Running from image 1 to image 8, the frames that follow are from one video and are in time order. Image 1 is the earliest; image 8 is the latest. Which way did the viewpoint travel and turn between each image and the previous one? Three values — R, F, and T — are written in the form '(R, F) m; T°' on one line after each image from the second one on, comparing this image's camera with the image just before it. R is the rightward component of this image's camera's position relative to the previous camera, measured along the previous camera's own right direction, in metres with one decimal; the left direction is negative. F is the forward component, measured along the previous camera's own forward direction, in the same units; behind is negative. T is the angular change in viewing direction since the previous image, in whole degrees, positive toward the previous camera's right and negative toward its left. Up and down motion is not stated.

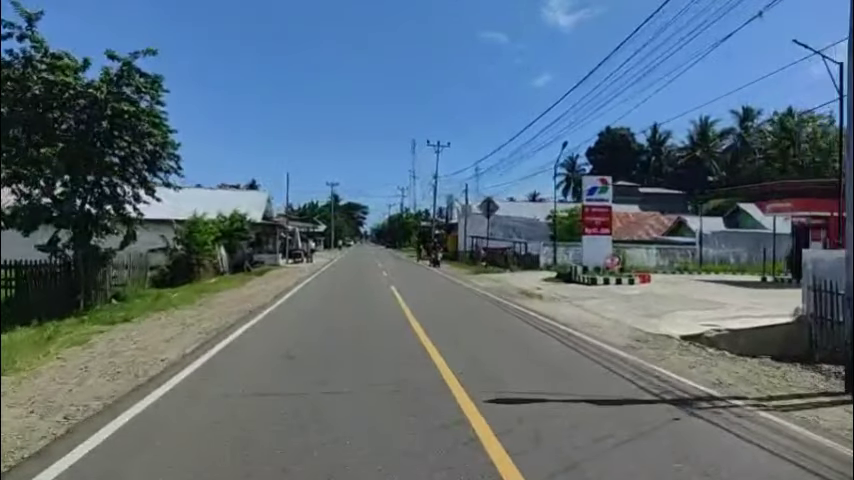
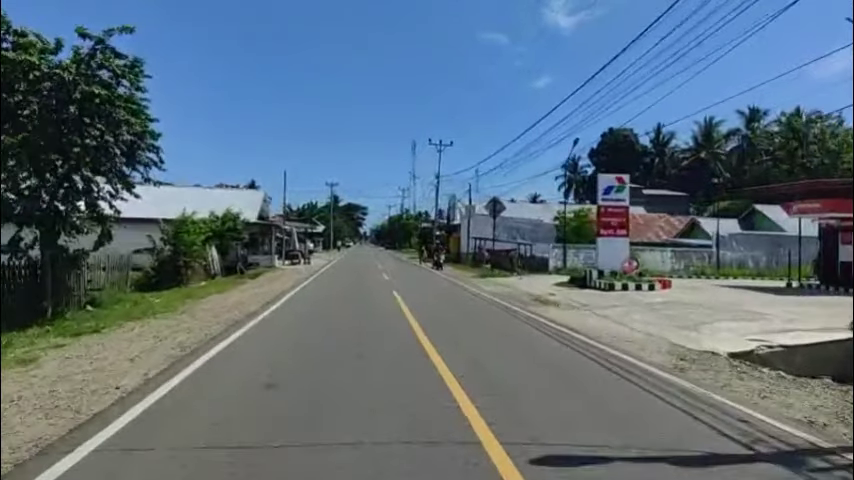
(-0.2, +1.9) m; 0°
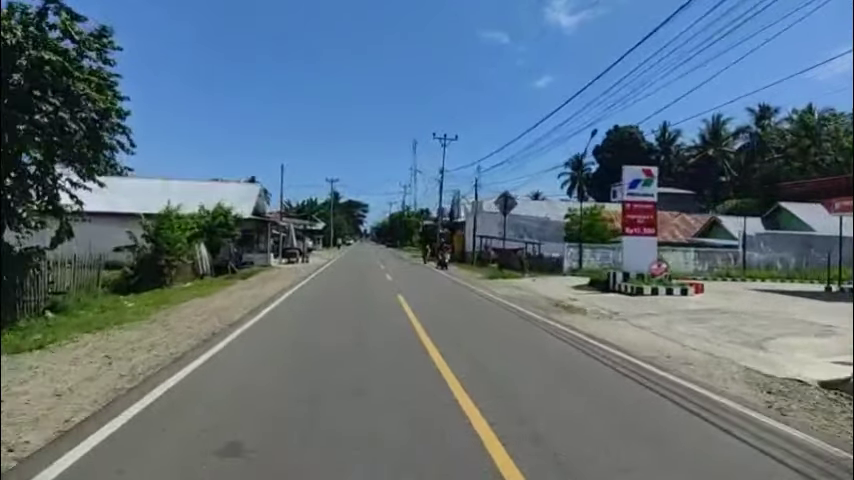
(-0.2, +2.5) m; 0°
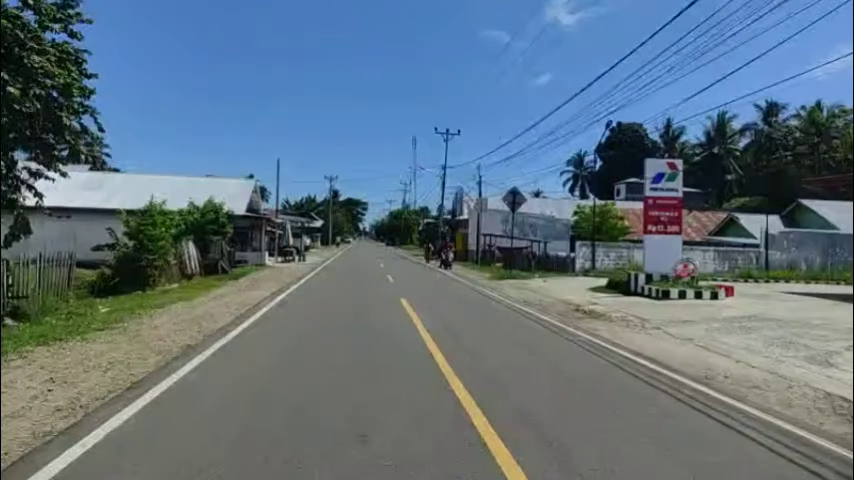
(-0.2, +1.9) m; 0°
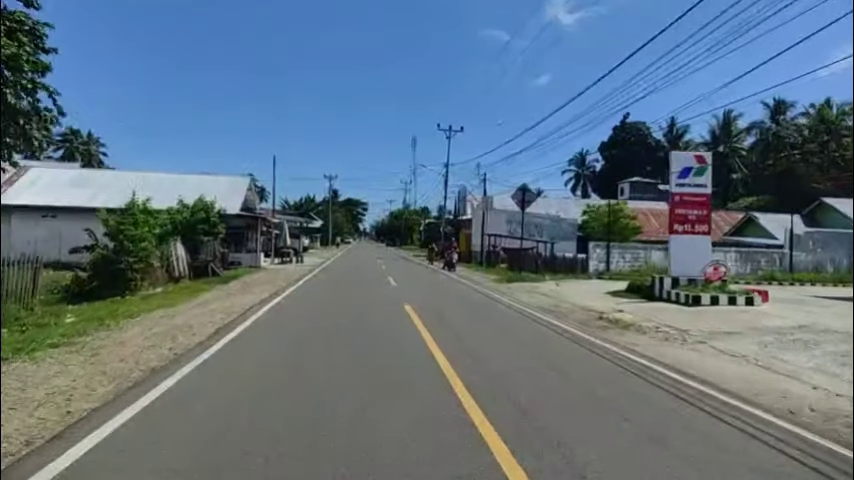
(-0.2, +1.9) m; 0°
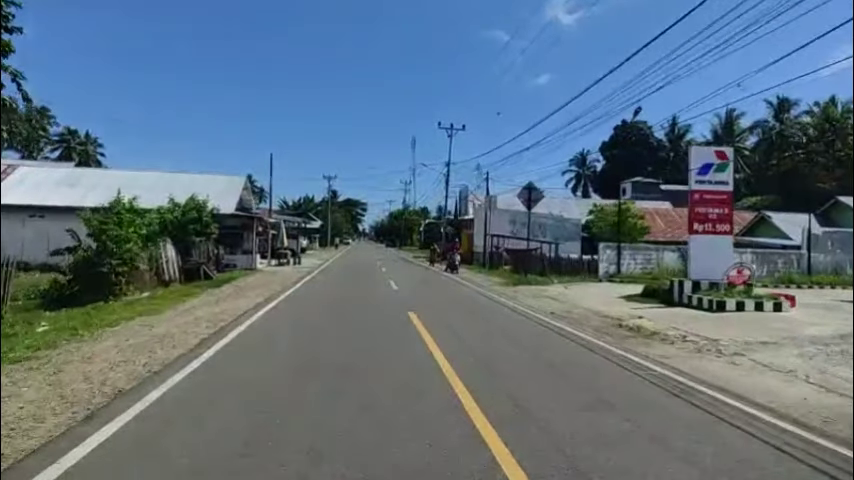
(-0.1, +1.3) m; 0°
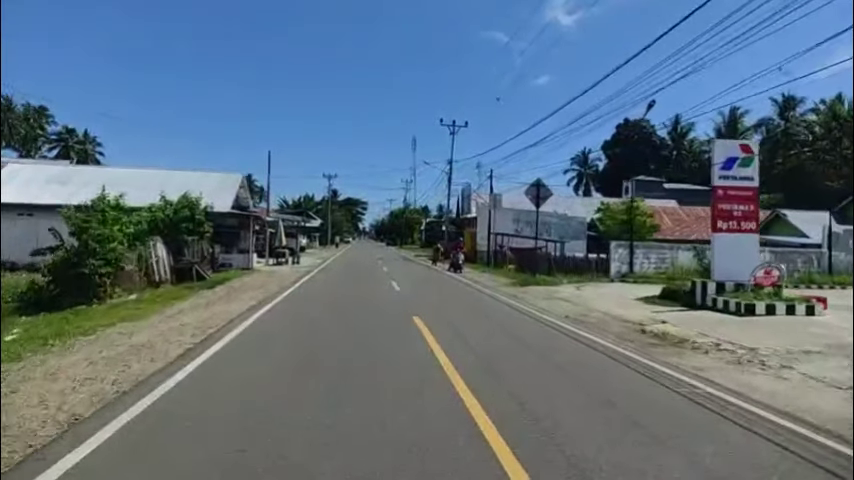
(-0.1, +1.3) m; 0°
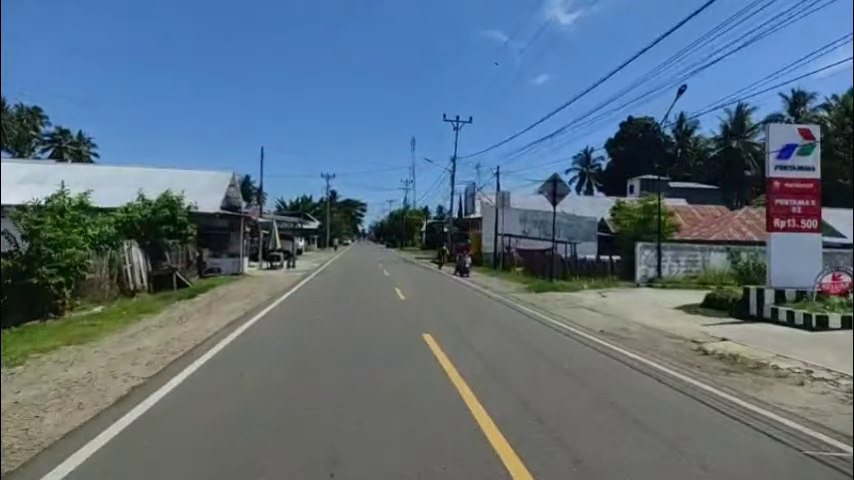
(-0.2, +2.6) m; 0°
